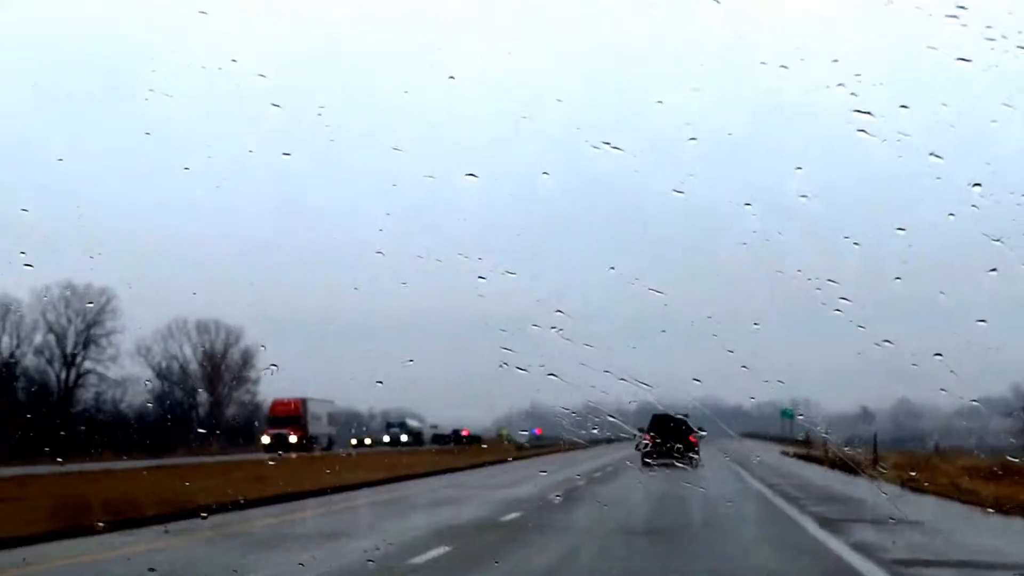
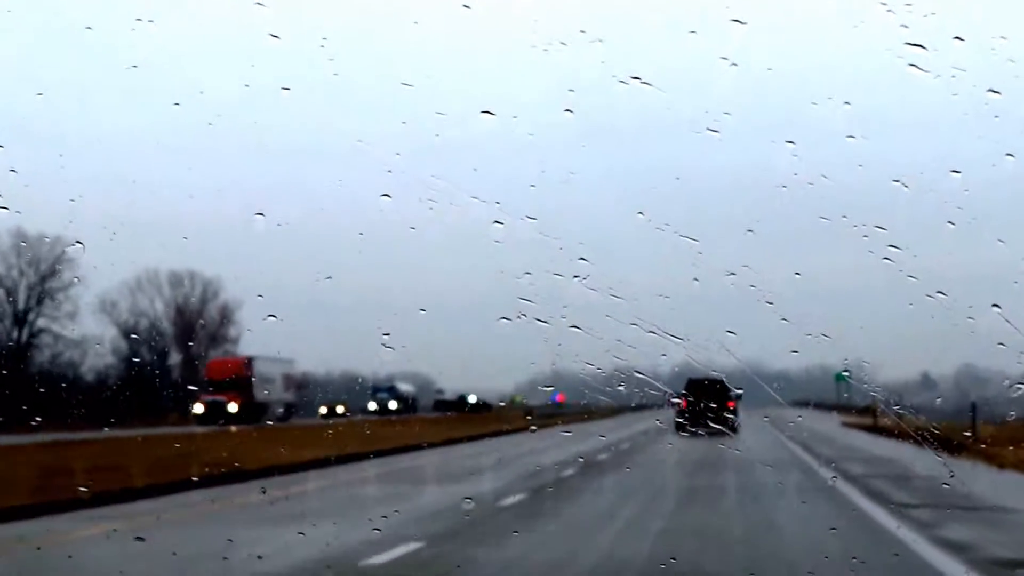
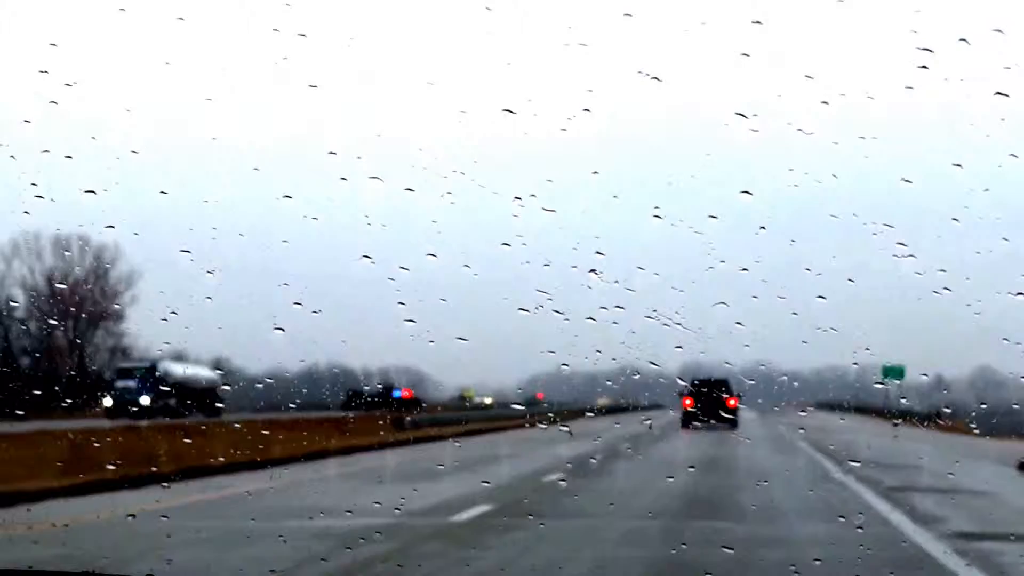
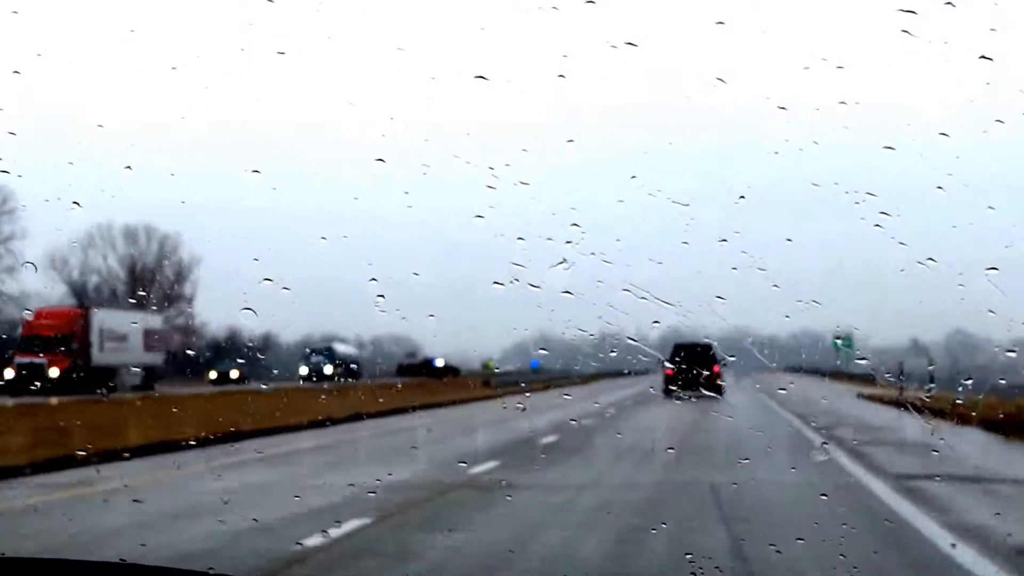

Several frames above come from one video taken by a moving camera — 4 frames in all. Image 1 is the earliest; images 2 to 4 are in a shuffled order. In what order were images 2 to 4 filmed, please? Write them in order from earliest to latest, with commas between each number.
2, 4, 3
